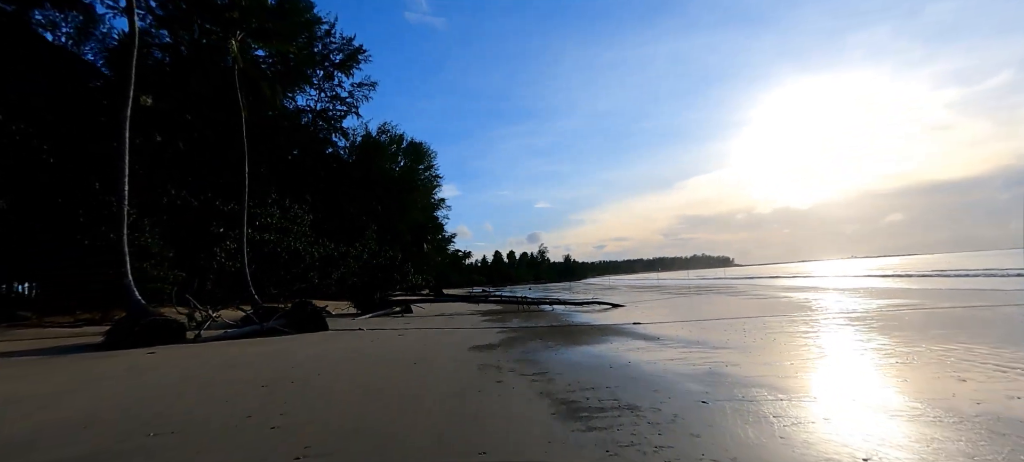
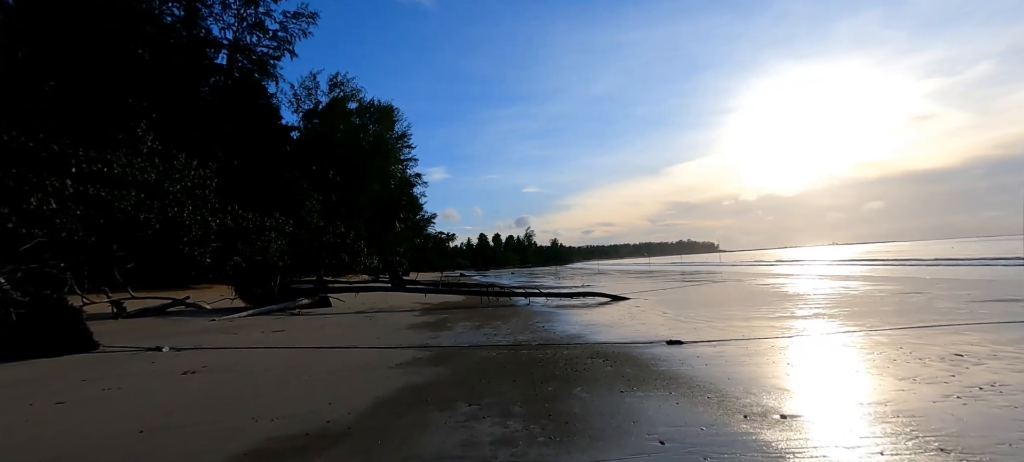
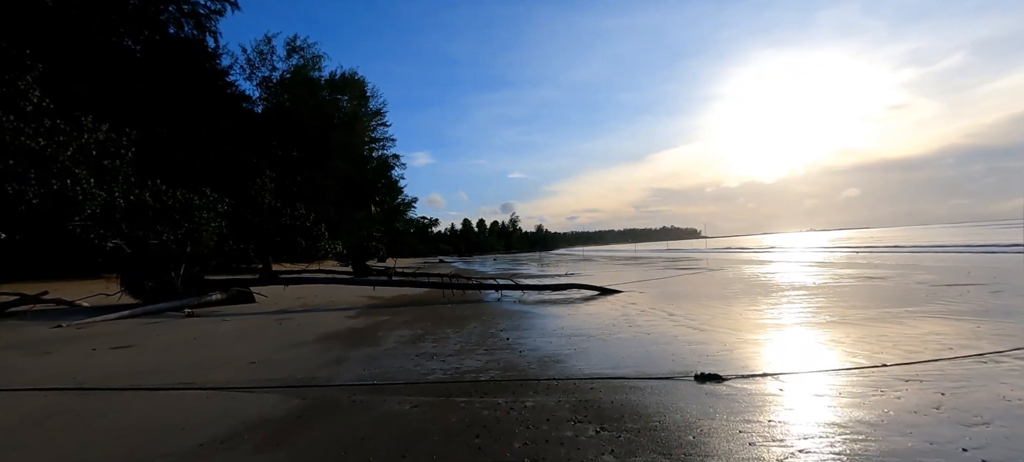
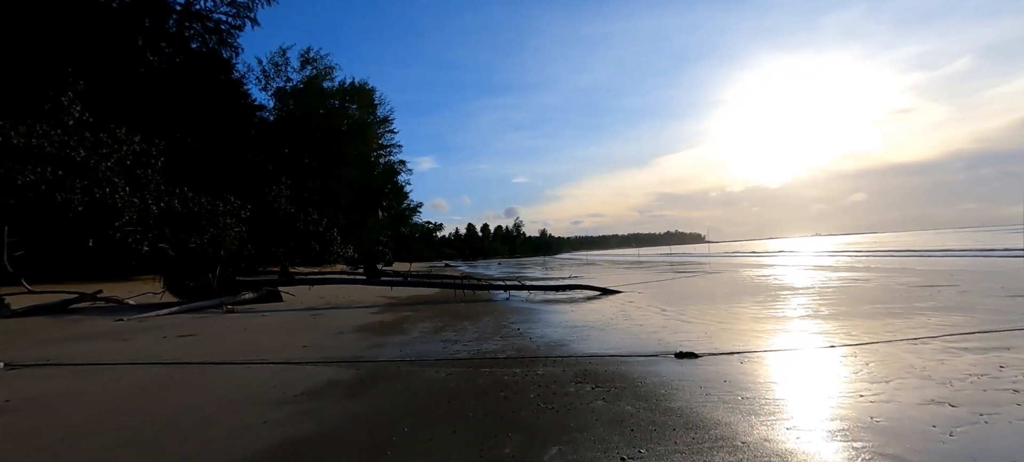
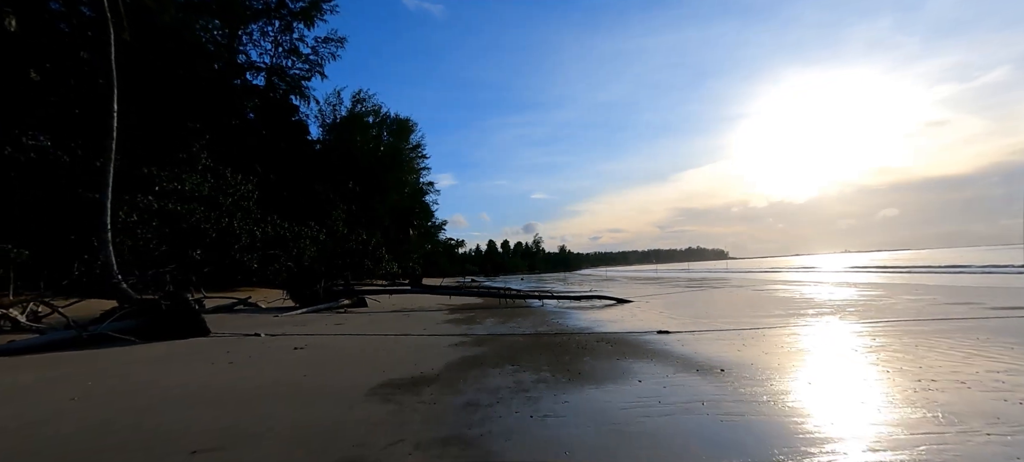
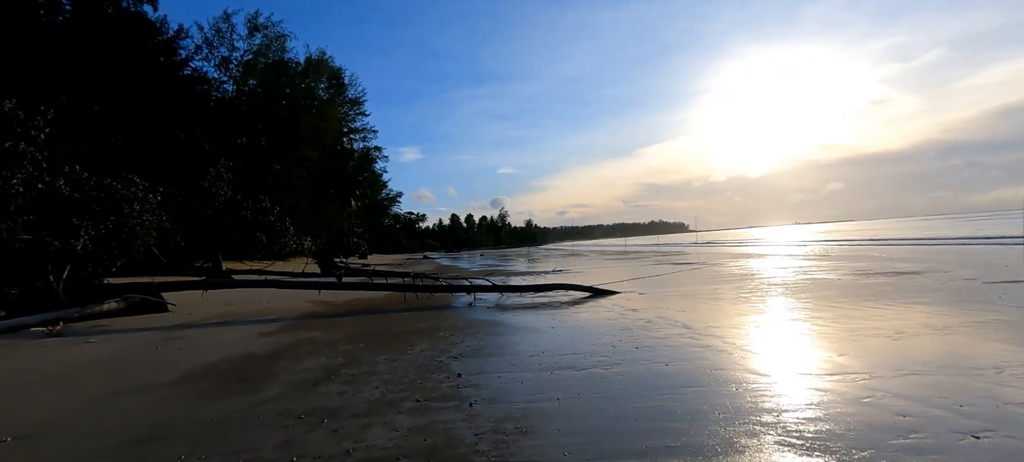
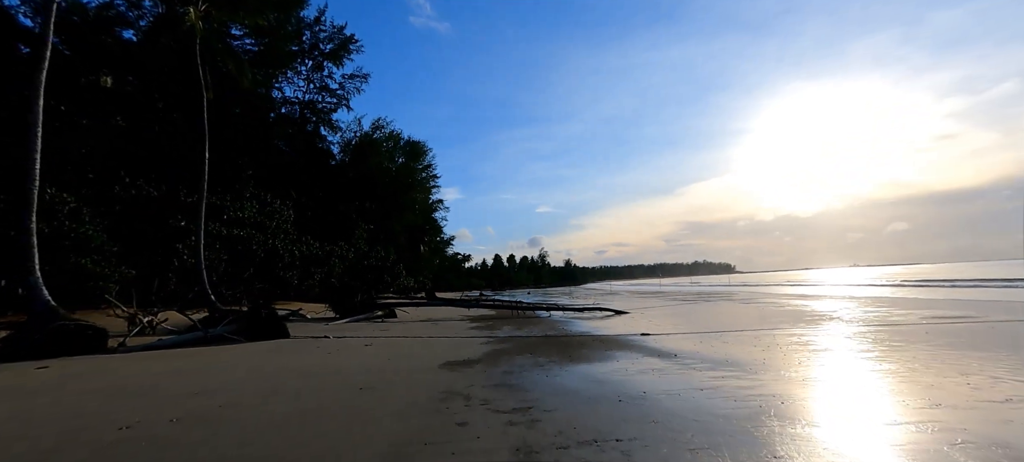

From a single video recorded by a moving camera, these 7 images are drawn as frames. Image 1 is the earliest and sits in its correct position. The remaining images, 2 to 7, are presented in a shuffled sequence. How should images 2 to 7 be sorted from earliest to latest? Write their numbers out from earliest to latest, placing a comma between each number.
7, 5, 2, 4, 3, 6
